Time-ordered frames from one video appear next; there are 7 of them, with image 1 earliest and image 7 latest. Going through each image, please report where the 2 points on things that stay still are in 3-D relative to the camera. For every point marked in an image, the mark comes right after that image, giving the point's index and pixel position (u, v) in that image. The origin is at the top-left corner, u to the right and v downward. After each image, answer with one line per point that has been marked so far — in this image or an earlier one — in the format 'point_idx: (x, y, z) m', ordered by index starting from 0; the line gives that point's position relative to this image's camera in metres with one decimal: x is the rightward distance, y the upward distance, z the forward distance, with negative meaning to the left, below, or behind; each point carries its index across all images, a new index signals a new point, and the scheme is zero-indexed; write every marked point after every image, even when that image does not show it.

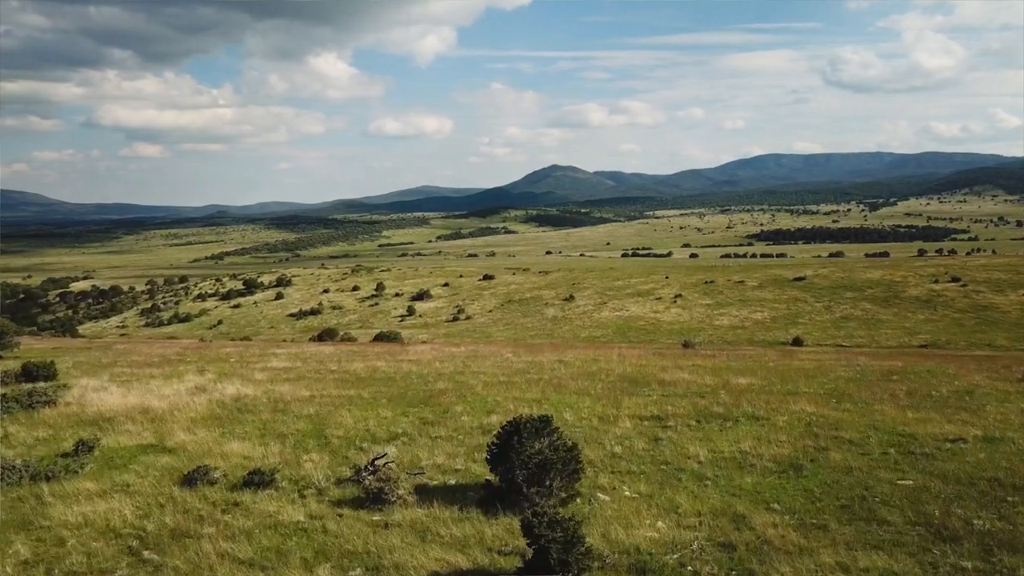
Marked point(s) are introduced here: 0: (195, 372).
0: (-10.6, -2.8, +20.0) m
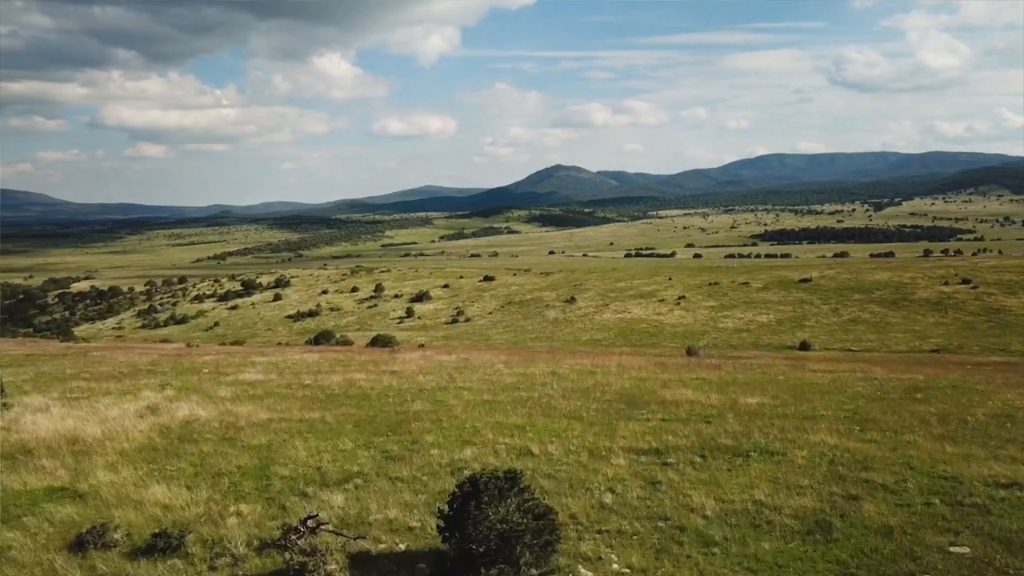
0: (-10.9, -3.0, +18.5) m
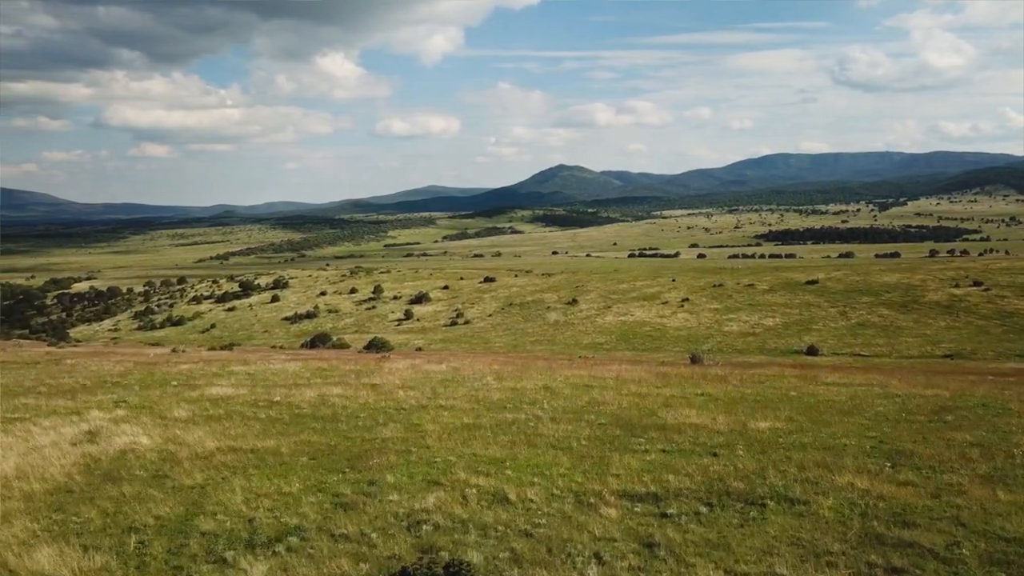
0: (-11.3, -3.2, +17.0) m
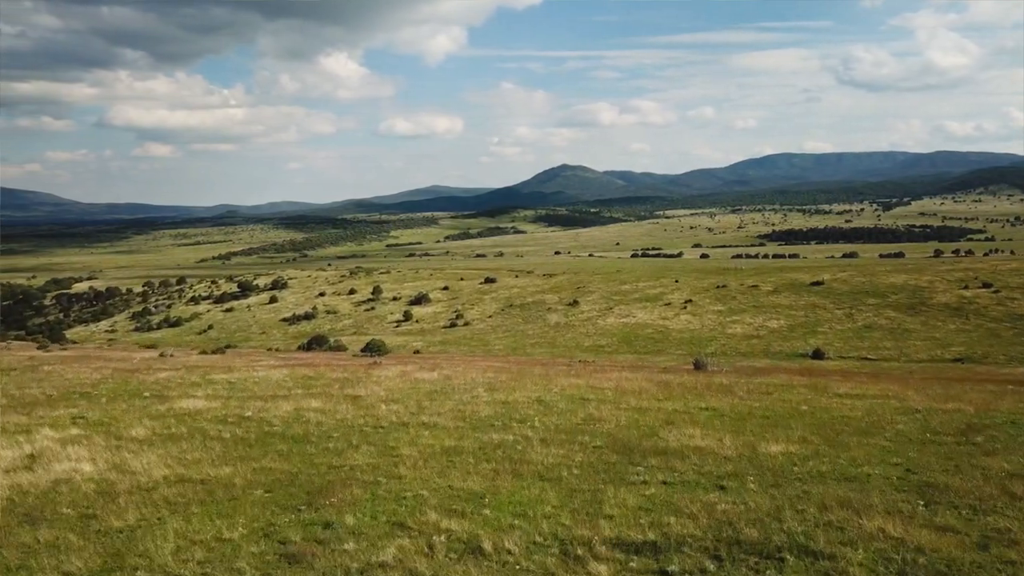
0: (-11.6, -3.4, +15.7) m
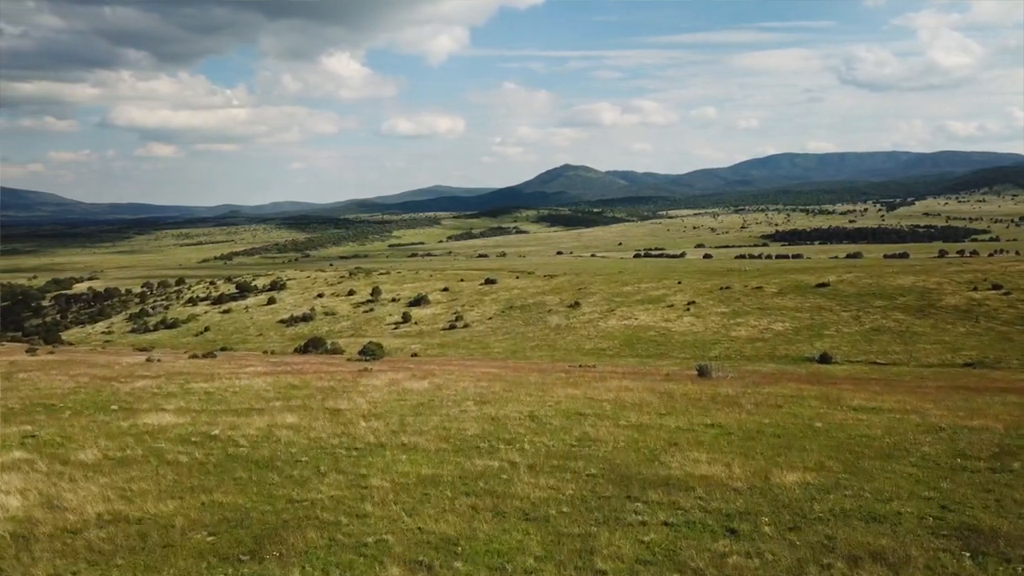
0: (-11.8, -3.6, +14.5) m
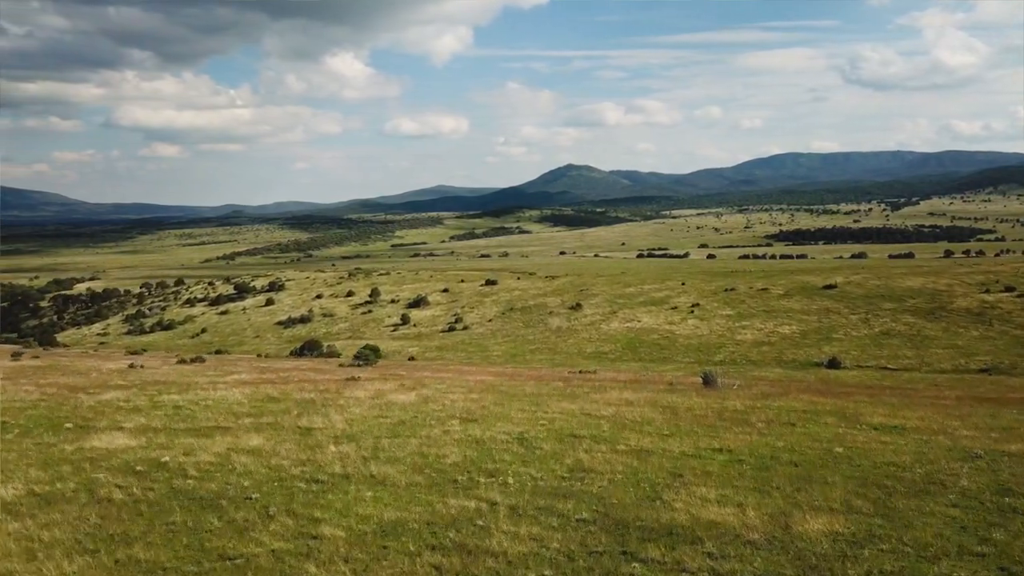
0: (-12.2, -3.8, +12.9) m
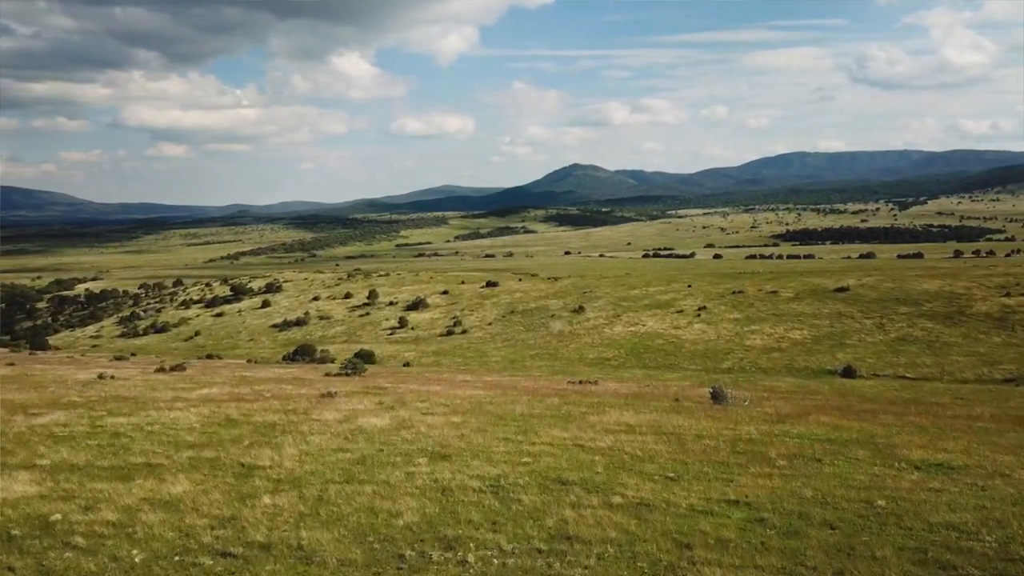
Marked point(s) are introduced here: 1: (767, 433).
0: (-12.8, -4.2, +10.5) m
1: (+8.3, -4.7, +19.9) m
